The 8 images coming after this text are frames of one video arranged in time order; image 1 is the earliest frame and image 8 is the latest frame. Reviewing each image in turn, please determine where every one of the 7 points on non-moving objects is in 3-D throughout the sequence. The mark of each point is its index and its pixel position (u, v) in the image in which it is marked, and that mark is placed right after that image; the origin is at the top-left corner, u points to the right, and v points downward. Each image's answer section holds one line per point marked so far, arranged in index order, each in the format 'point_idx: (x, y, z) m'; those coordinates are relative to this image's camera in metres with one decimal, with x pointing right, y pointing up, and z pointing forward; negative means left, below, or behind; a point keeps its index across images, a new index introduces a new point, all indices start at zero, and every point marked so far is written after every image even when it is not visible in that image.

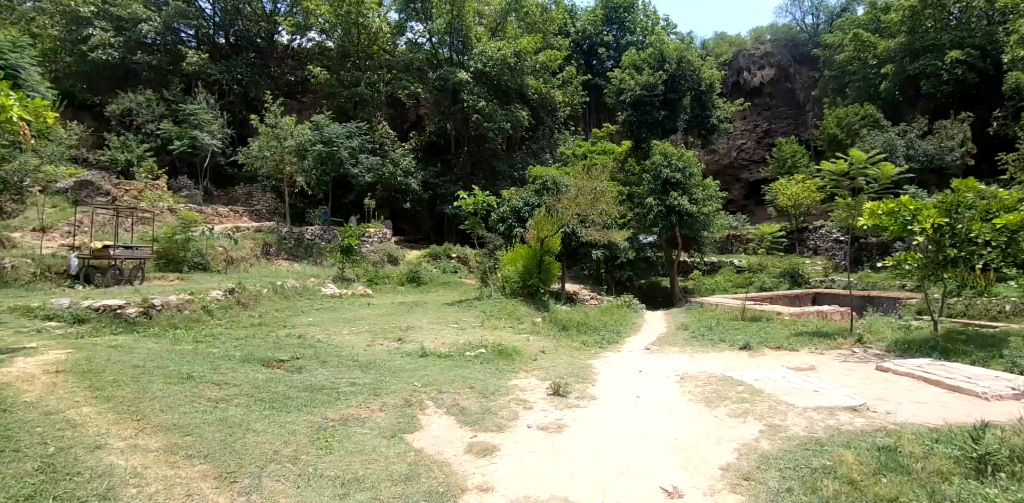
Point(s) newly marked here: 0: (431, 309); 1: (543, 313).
0: (-1.5, -1.0, +10.0) m
1: (+0.5, -1.1, +9.6) m
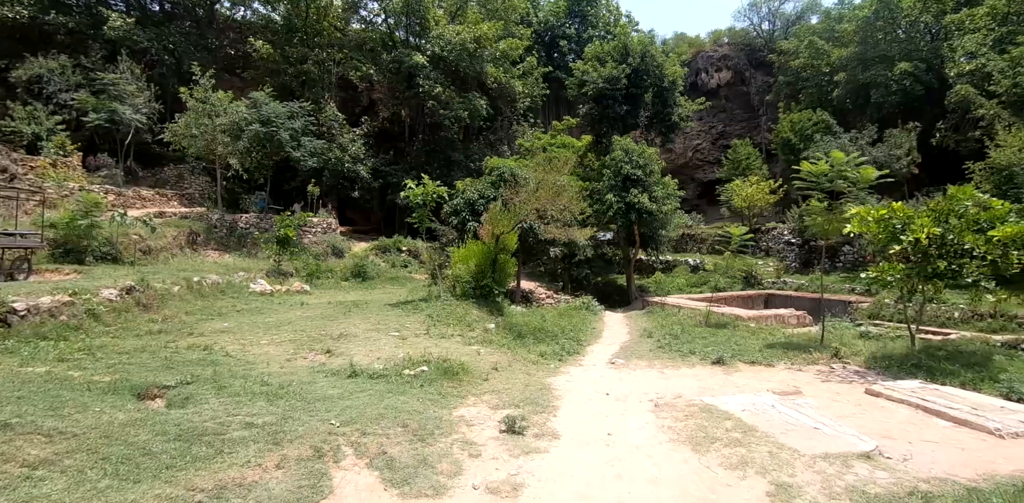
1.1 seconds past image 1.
0: (-2.3, -0.9, +9.0) m
1: (-0.3, -1.0, +8.8) m
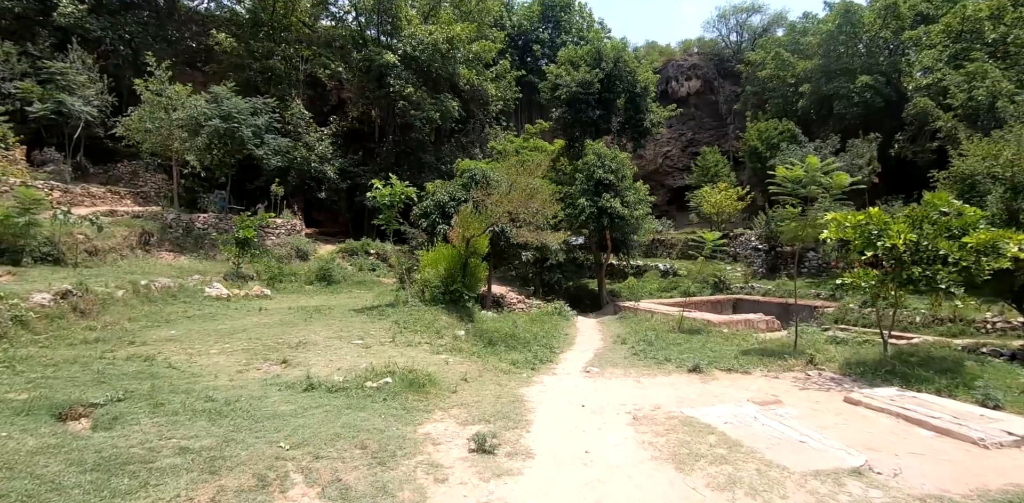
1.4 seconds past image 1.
0: (-2.7, -1.0, +8.6) m
1: (-0.7, -1.1, +8.5) m
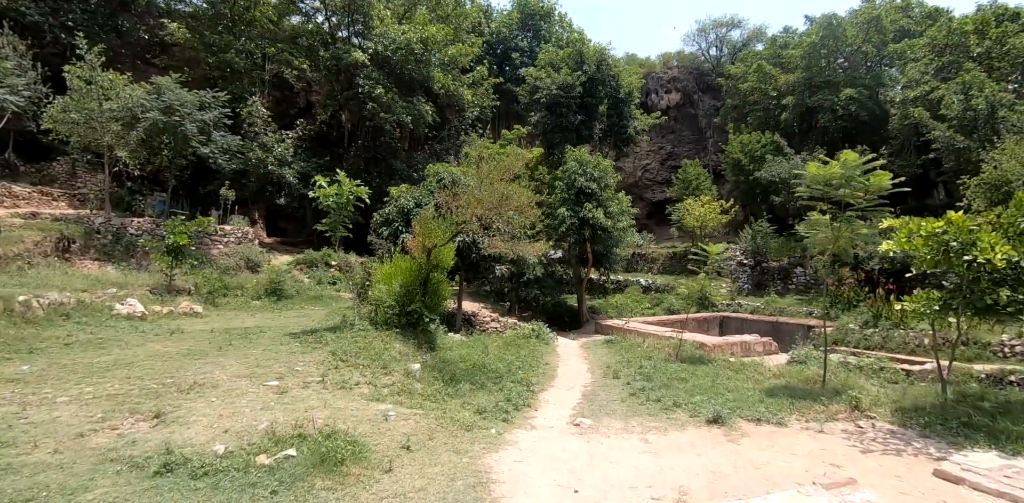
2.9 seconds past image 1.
0: (-3.1, -1.1, +6.9) m
1: (-1.1, -1.2, +6.9) m
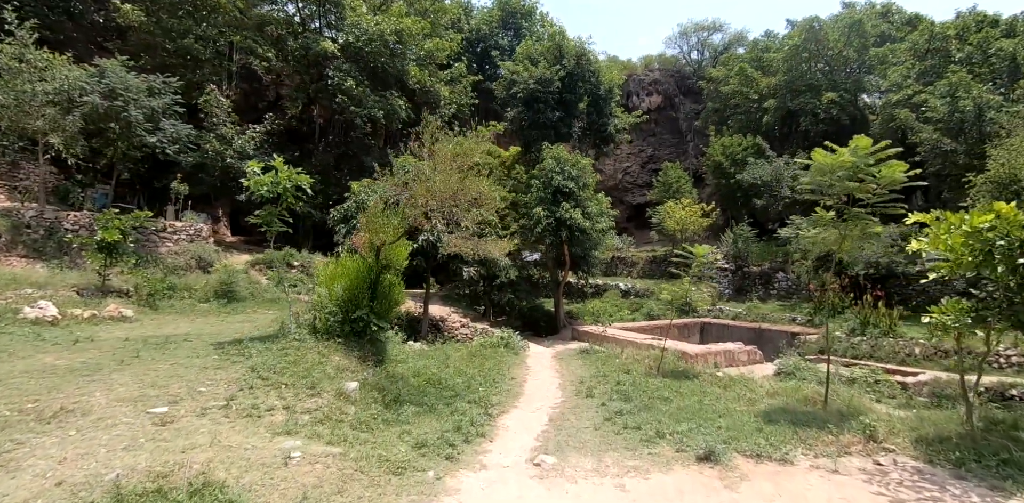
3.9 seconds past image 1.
0: (-3.5, -1.1, +5.9) m
1: (-1.5, -1.2, +6.0) m
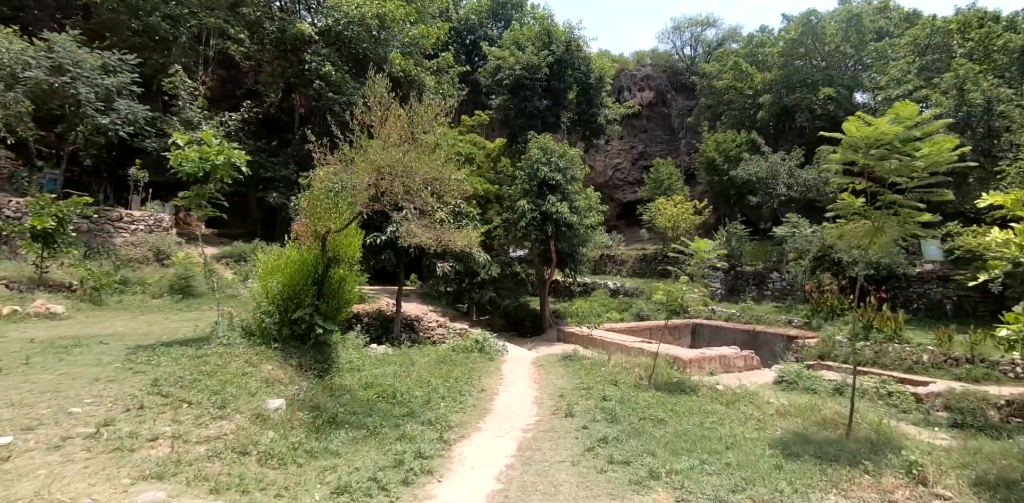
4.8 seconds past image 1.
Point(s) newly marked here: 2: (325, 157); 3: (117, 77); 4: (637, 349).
0: (-3.8, -1.0, +5.0) m
1: (-1.8, -1.1, +5.0) m
2: (-2.0, +1.0, +7.9) m
3: (-9.8, +4.3, +14.0) m
4: (+2.1, -1.7, +9.7) m
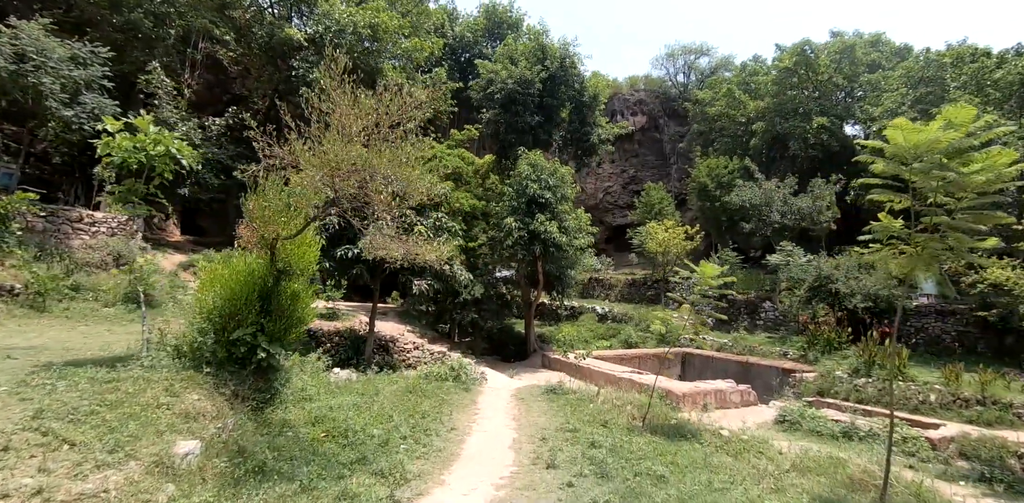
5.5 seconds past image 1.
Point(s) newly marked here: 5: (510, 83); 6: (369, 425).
0: (-4.0, -1.0, +4.1) m
1: (-2.0, -1.2, +4.2) m
2: (-2.2, +0.9, +7.2) m
3: (-10.0, +4.2, +13.2) m
4: (+1.8, -2.1, +9.0) m
5: (0.0, +5.1, +17.1) m
6: (-1.2, -1.4, +4.8) m
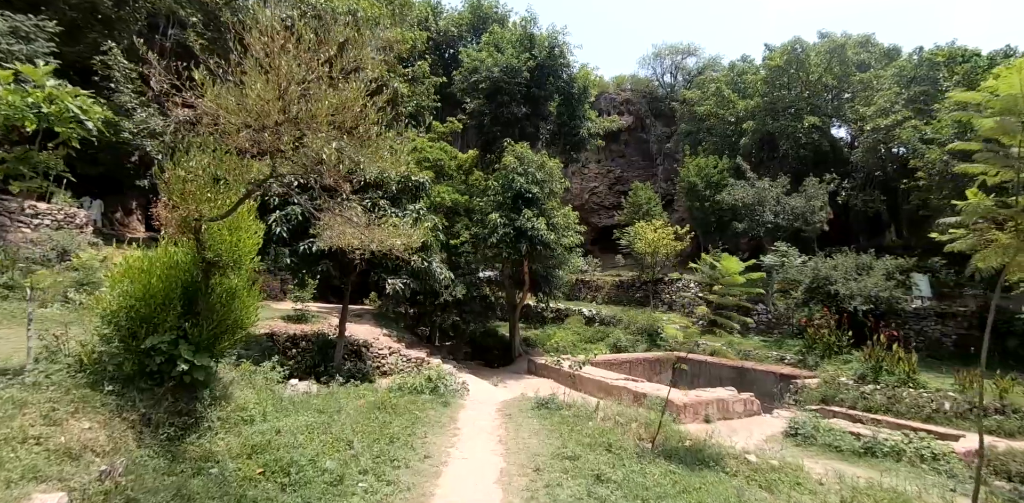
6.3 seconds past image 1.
0: (-4.1, -0.9, +3.1) m
1: (-2.1, -1.1, +3.3) m
2: (-2.4, +0.9, +6.2) m
3: (-10.3, +4.3, +12.0) m
4: (+1.6, -2.0, +8.1) m
5: (-0.5, +5.1, +16.2) m
6: (-1.3, -1.4, +3.8) m
